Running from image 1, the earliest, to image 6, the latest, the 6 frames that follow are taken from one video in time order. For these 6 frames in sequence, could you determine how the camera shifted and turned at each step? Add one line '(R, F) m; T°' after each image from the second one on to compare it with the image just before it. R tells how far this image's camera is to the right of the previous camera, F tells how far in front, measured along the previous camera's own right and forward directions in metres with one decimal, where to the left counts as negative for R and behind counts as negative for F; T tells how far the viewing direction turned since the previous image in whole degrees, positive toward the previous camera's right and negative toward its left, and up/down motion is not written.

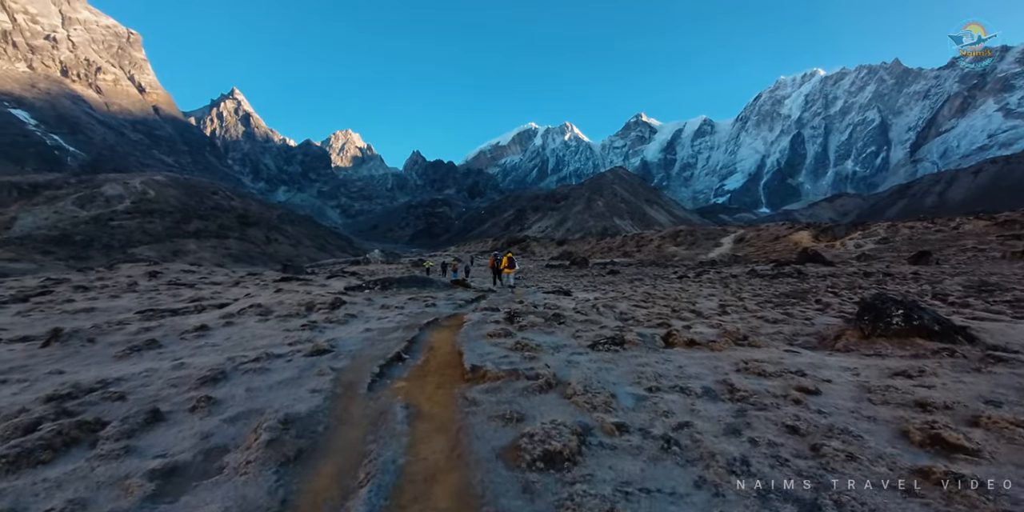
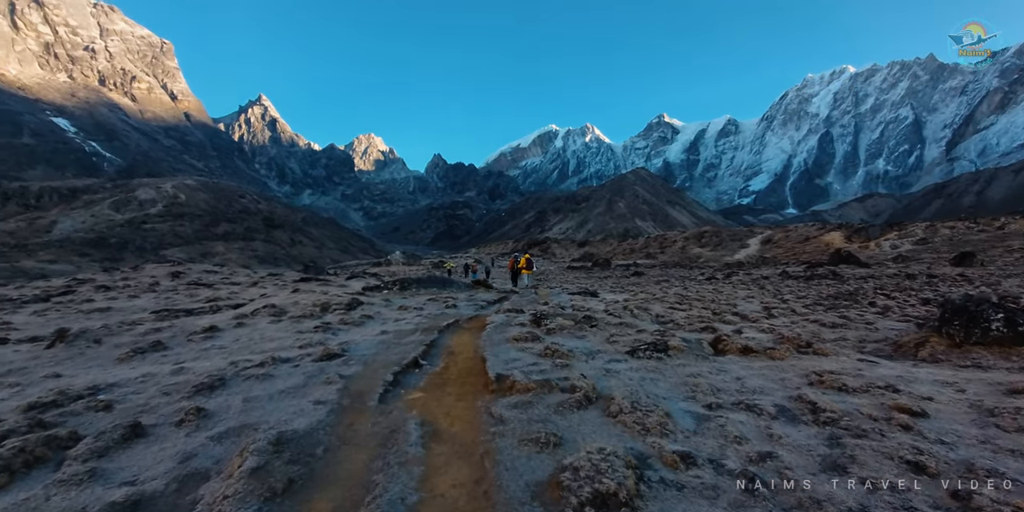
(-0.2, +1.7) m; -2°
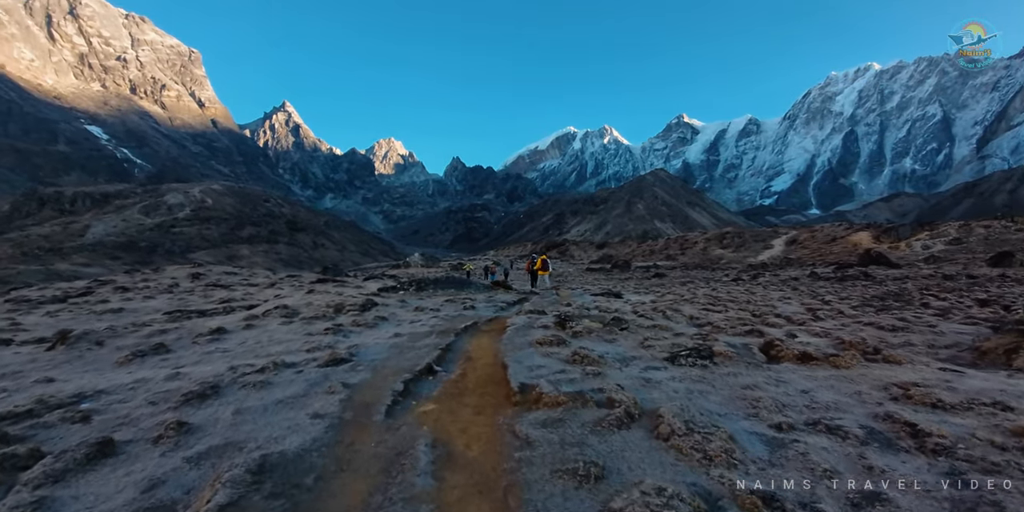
(-0.2, +1.5) m; -2°
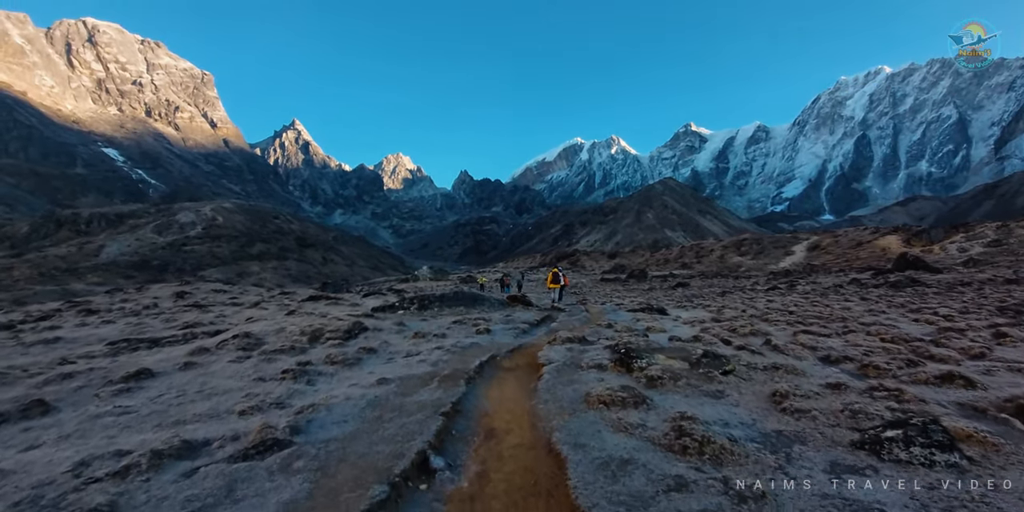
(-0.7, +6.0) m; -1°
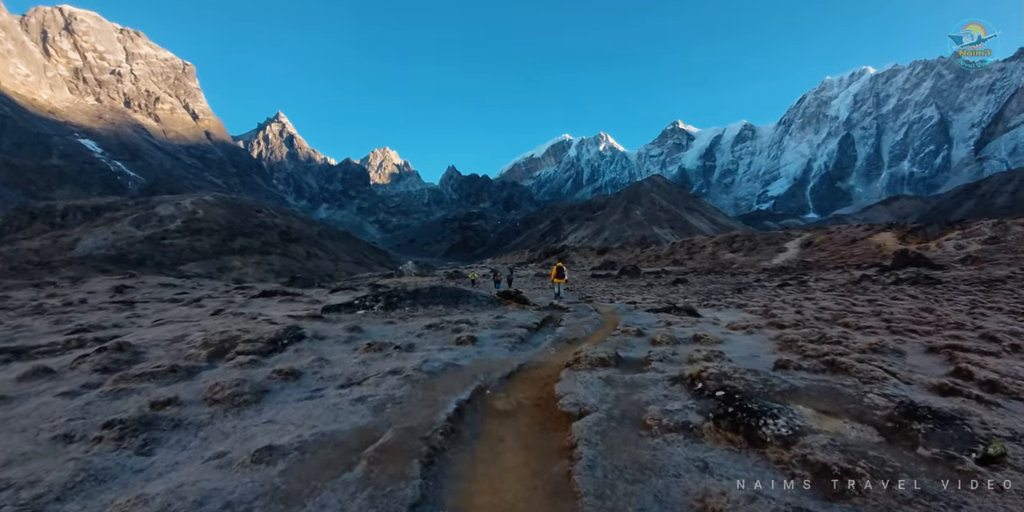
(-0.2, +6.3) m; +1°
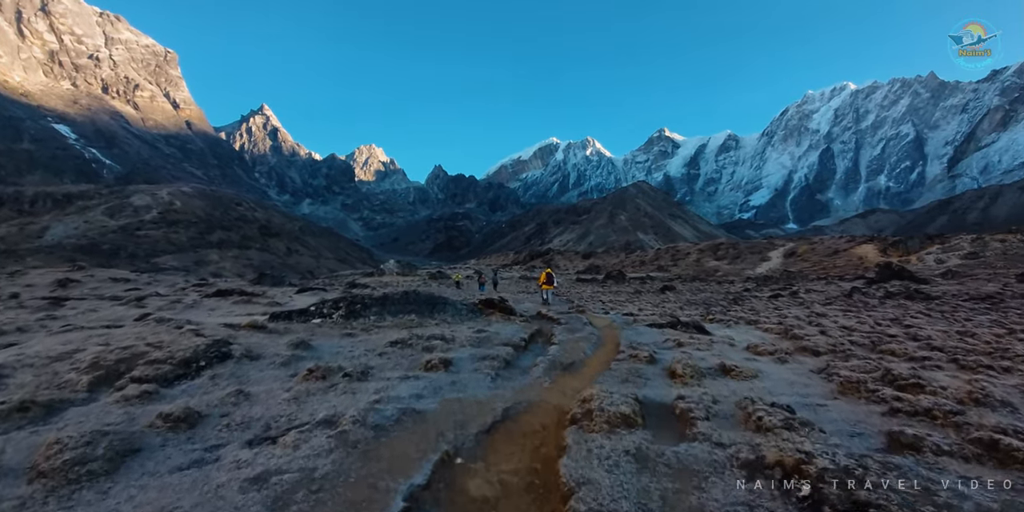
(-0.1, +3.2) m; +2°
